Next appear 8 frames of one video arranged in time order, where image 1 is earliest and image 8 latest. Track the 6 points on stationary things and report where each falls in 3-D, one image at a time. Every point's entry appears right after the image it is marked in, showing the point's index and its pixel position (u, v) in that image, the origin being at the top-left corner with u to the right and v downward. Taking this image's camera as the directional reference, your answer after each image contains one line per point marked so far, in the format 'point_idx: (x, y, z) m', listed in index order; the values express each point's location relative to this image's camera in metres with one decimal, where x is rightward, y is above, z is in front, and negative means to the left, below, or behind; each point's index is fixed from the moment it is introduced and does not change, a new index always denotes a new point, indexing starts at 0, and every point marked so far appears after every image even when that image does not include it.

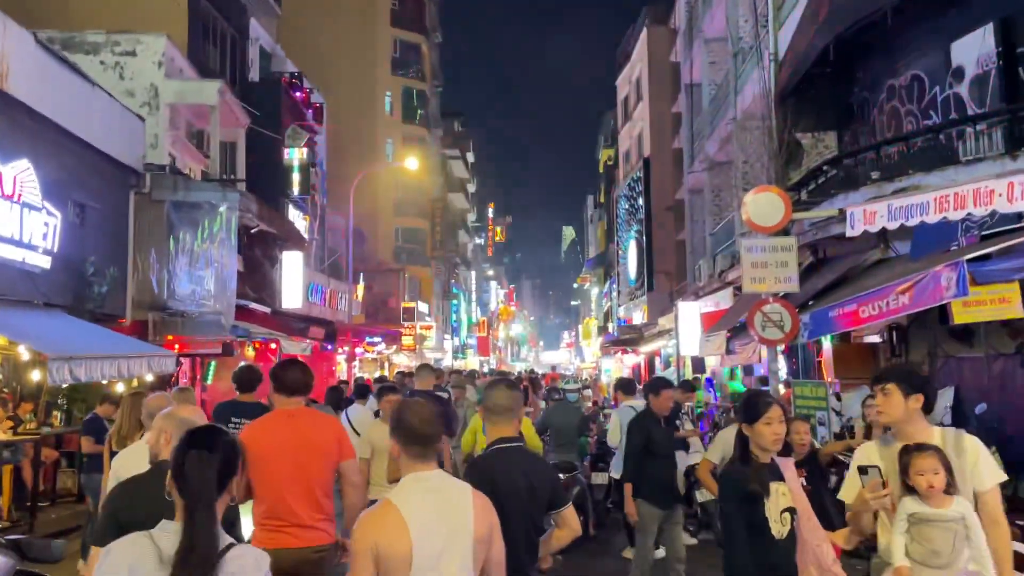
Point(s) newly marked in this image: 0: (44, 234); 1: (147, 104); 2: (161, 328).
0: (-7.0, +0.8, +12.7) m
1: (-8.2, +4.1, +19.0) m
2: (-6.7, -0.8, +16.2) m
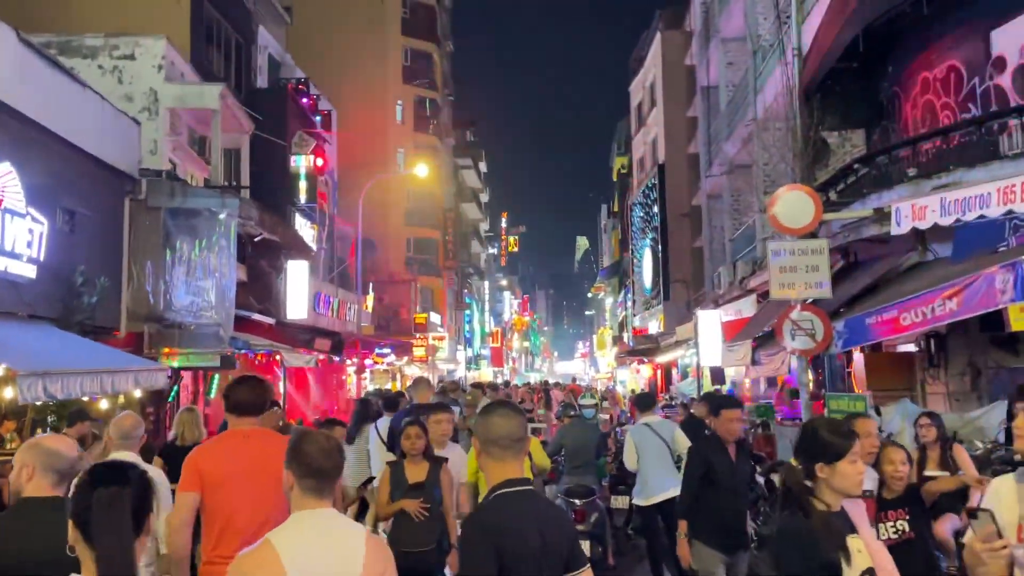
0: (-6.9, +0.7, +12.0) m
1: (-8.0, +3.9, +18.3) m
2: (-6.5, -1.0, +15.5) m
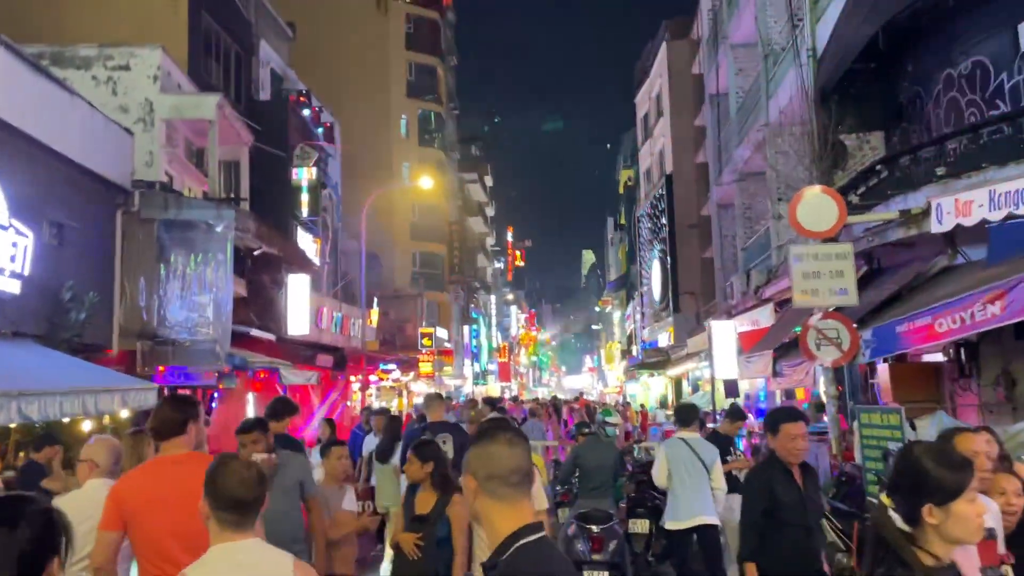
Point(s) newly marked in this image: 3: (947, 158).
0: (-6.8, +0.4, +11.4) m
1: (-7.9, +3.6, +17.9) m
2: (-6.4, -1.3, +14.9) m
3: (+6.2, +1.8, +12.0) m
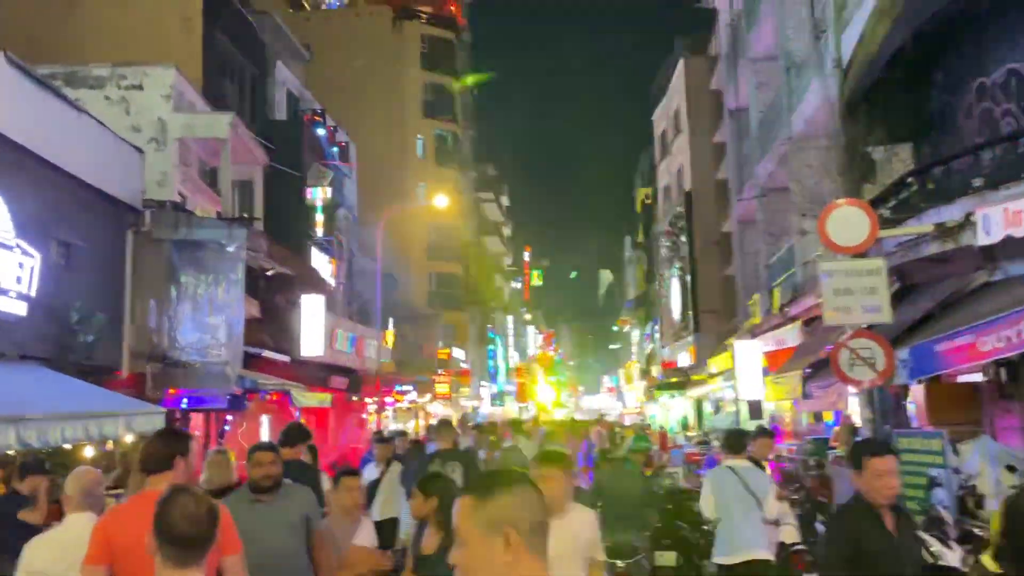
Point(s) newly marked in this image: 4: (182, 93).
0: (-6.5, +0.2, +11.2) m
1: (-7.5, +3.1, +17.7) m
2: (-6.1, -1.6, +14.6) m
3: (+6.4, +1.6, +11.5) m
4: (-7.2, +4.3, +18.4) m
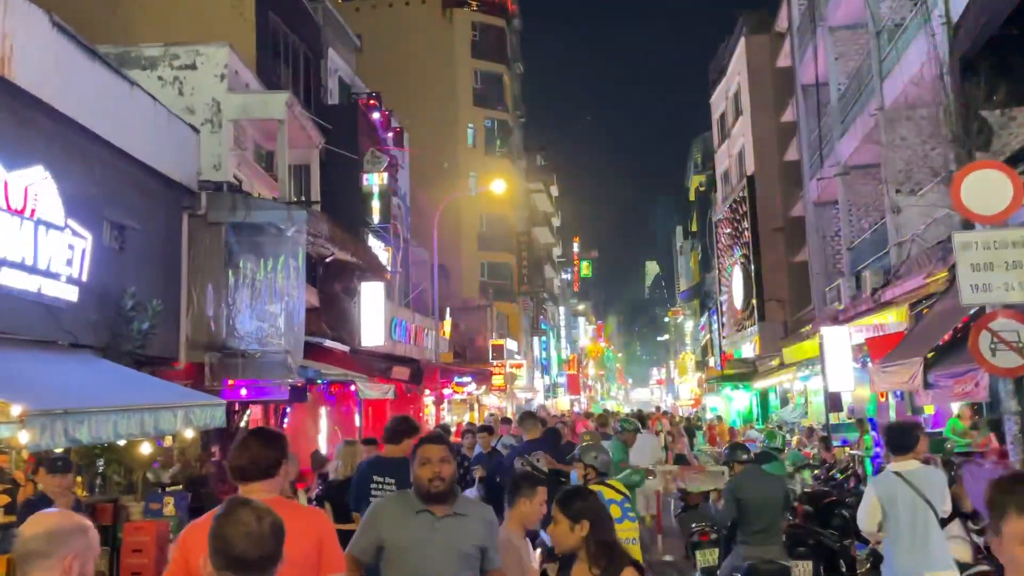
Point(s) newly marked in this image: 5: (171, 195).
0: (-5.5, +0.4, +10.4) m
1: (-6.1, +3.4, +17.0) m
2: (-4.8, -1.4, +13.8) m
3: (+7.5, +1.9, +10.0) m
4: (-5.8, +4.5, +17.6) m
5: (-5.5, +1.5, +13.7) m
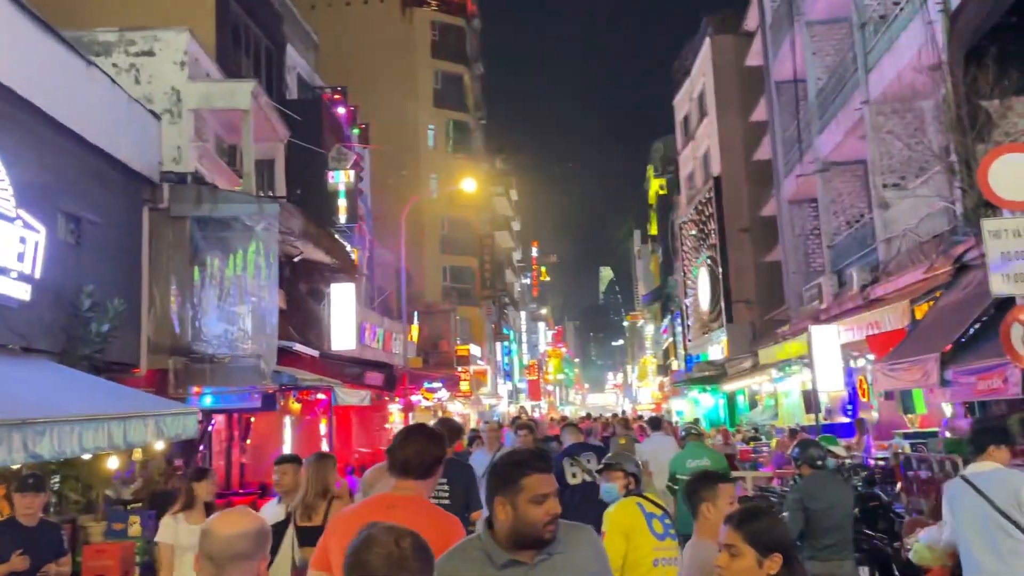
0: (-5.5, +0.4, +9.4) m
1: (-6.5, +3.3, +15.9) m
2: (-5.0, -1.4, +12.8) m
3: (+7.5, +2.0, +9.7) m
4: (-6.2, +4.5, +16.5) m
5: (-5.7, +1.5, +12.6) m
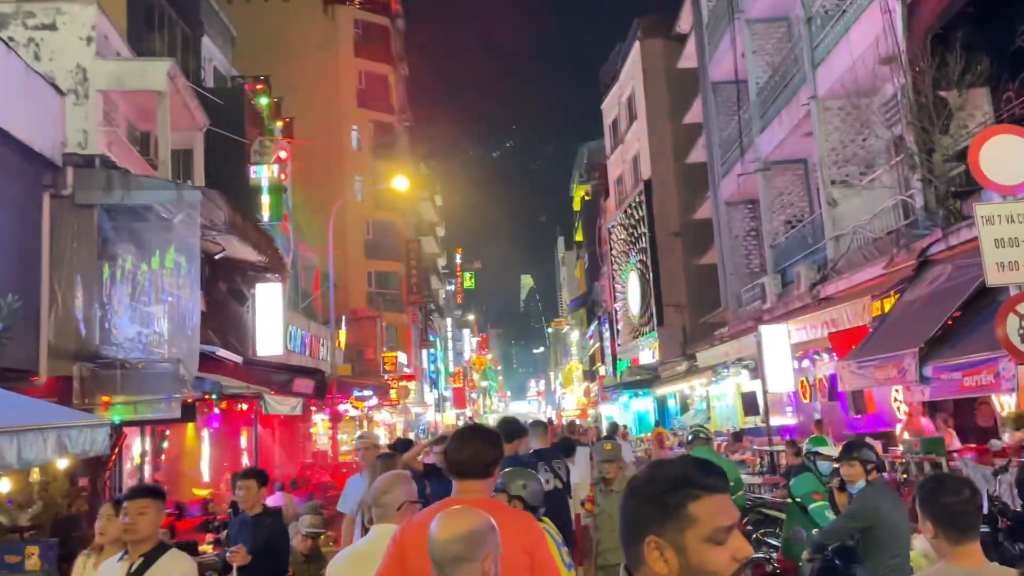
0: (-5.8, +0.5, +7.9) m
1: (-7.5, +3.3, +14.3) m
2: (-5.6, -1.3, +11.3) m
3: (+7.0, +2.2, +9.4) m
4: (-7.2, +4.5, +15.0) m
5: (-6.3, +1.6, +11.1) m
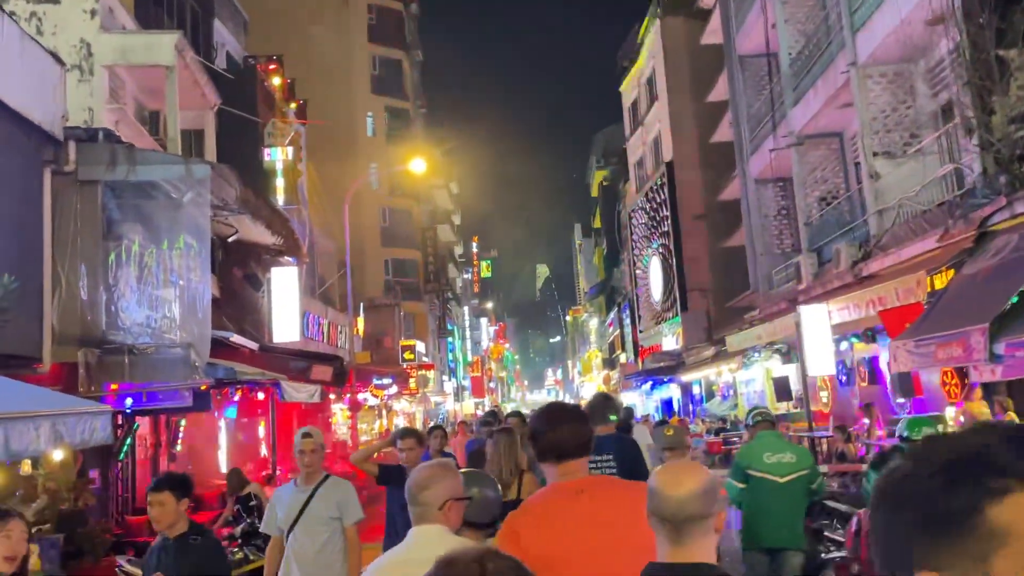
0: (-5.5, +0.7, +7.2) m
1: (-7.1, +3.6, +13.6) m
2: (-5.2, -1.1, +10.7) m
3: (+7.3, +2.5, +8.5) m
4: (-6.8, +4.8, +14.3) m
5: (-6.0, +1.8, +10.5) m
